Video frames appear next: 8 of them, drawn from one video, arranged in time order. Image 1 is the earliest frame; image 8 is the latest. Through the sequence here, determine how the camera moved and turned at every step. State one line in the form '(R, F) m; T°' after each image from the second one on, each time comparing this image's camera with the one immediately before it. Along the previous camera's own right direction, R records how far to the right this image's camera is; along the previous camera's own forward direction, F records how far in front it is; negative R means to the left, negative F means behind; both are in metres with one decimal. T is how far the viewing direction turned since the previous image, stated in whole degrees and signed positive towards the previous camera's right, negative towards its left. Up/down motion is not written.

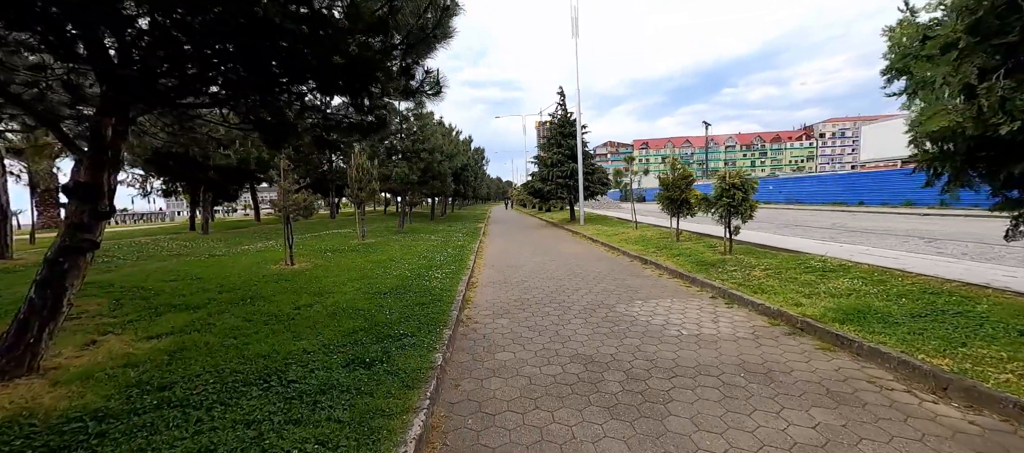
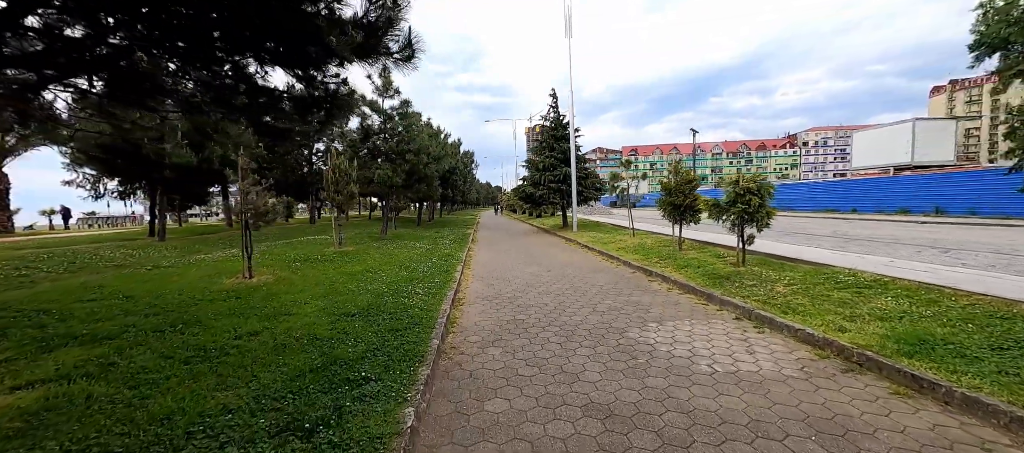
(-0.1, +1.0) m; +2°
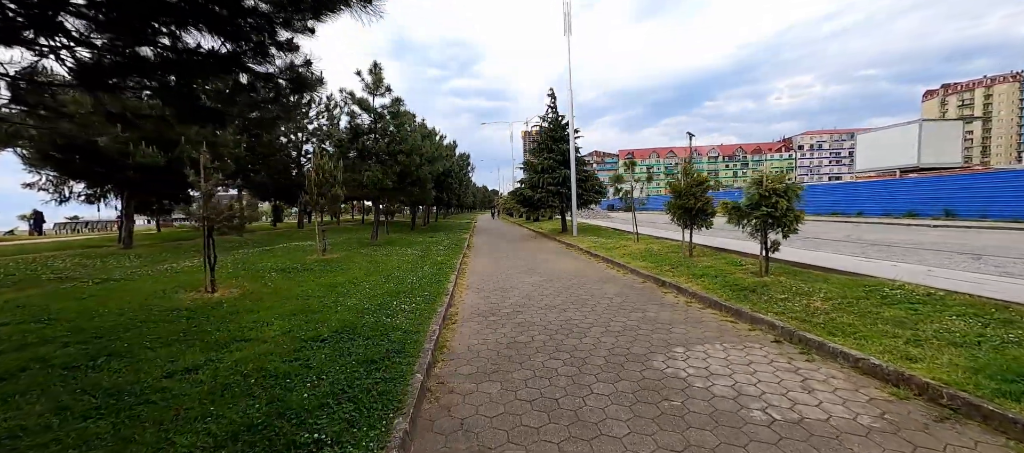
(0.0, +0.8) m; 0°
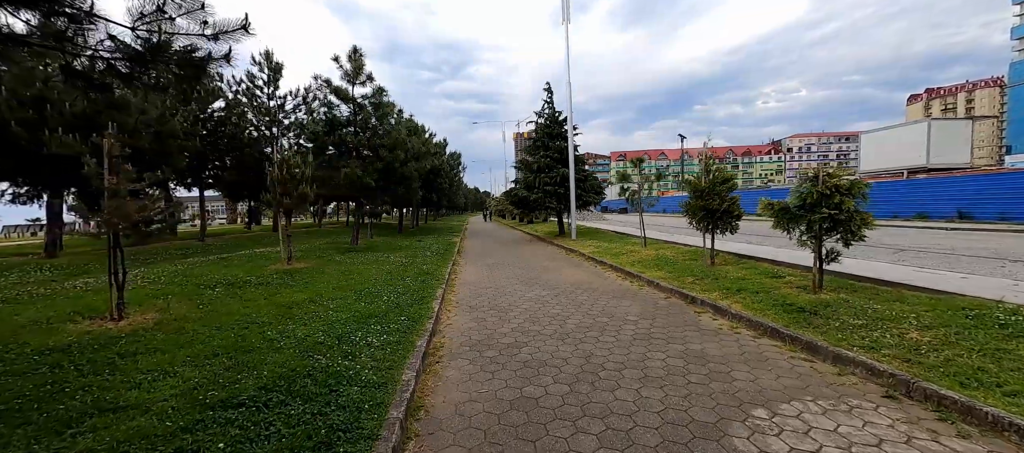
(-0.1, +1.4) m; +1°
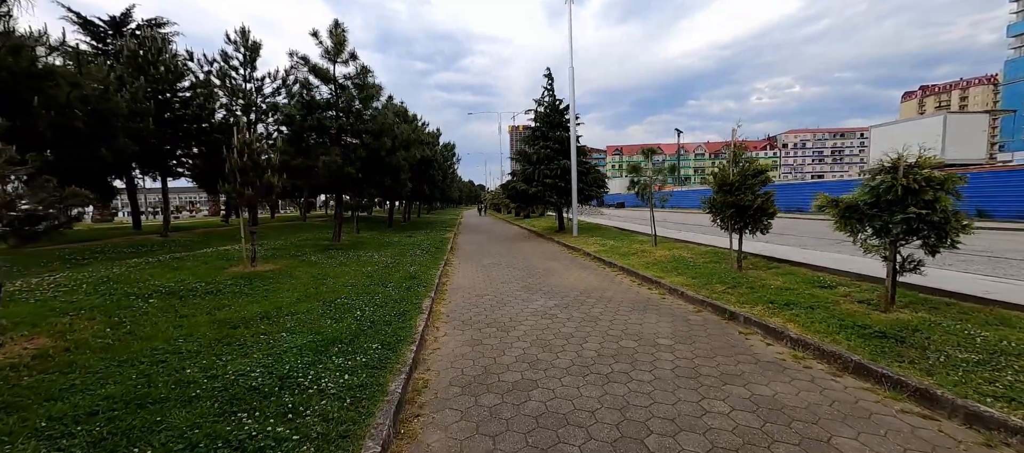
(-0.1, +1.2) m; +1°
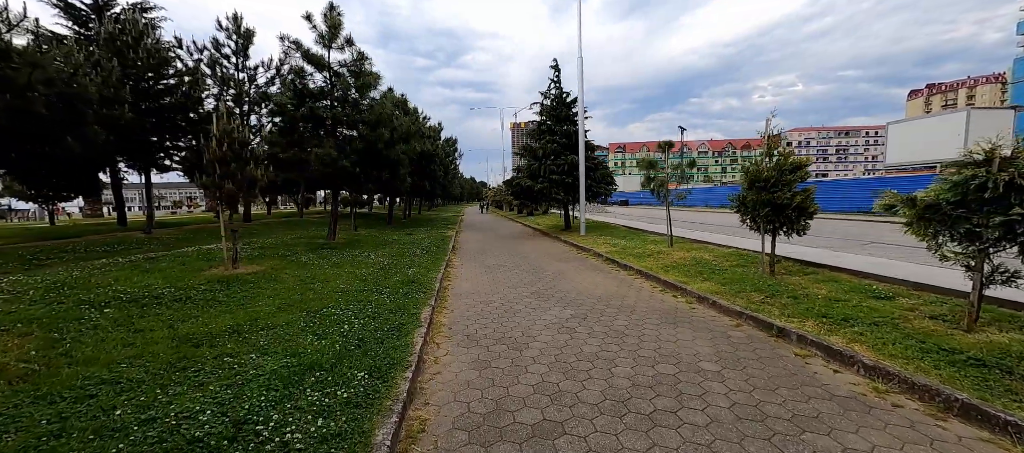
(-0.1, +0.8) m; 0°
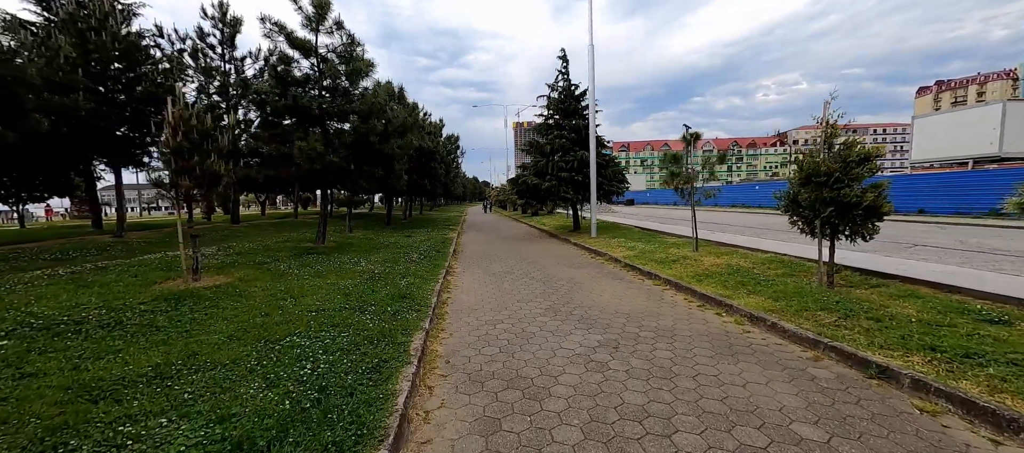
(-0.1, +1.1) m; 0°
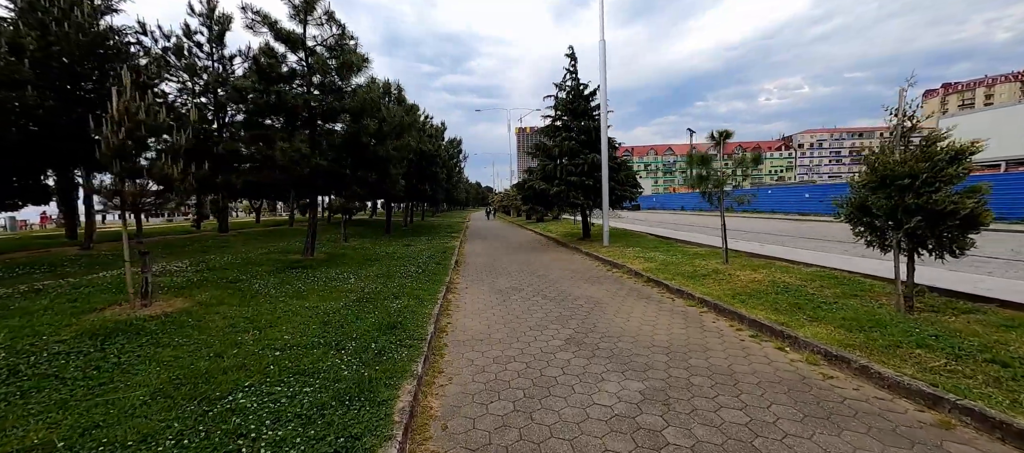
(-0.1, +1.1) m; 0°
